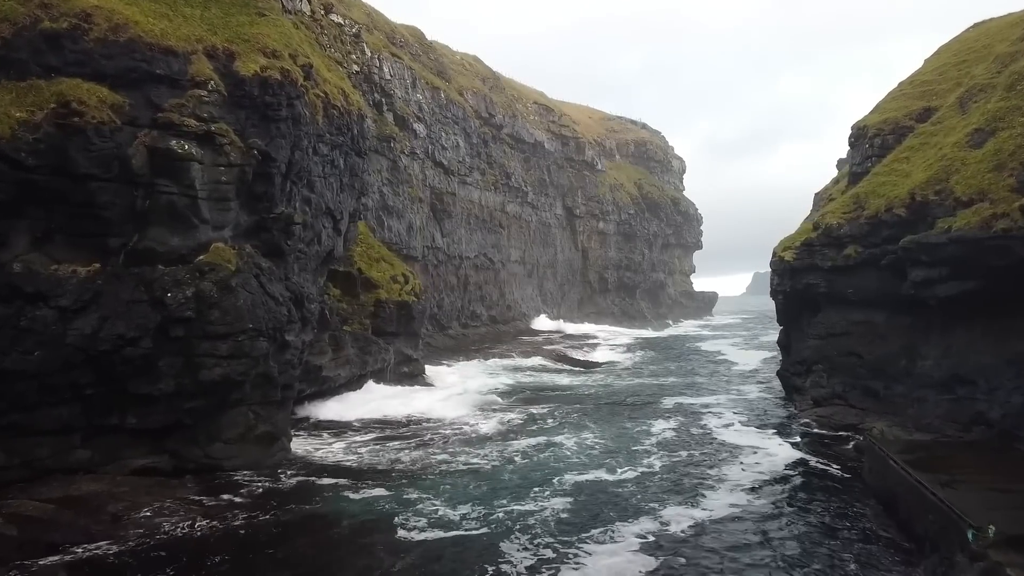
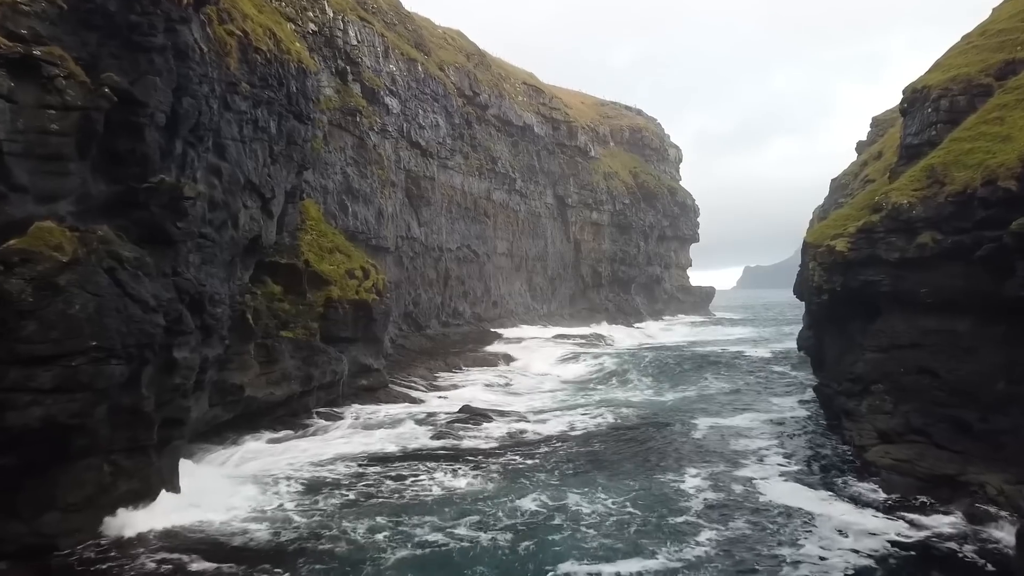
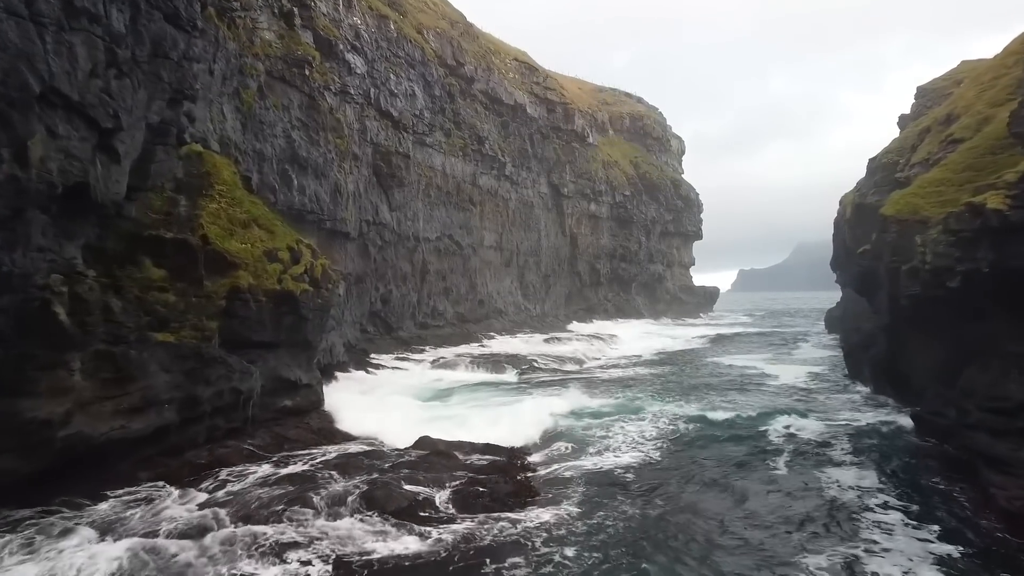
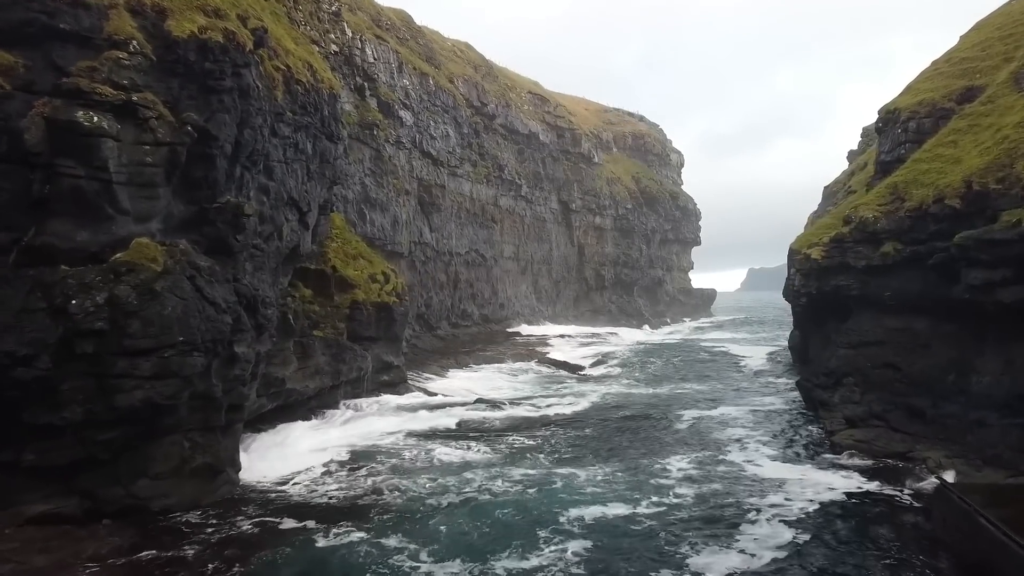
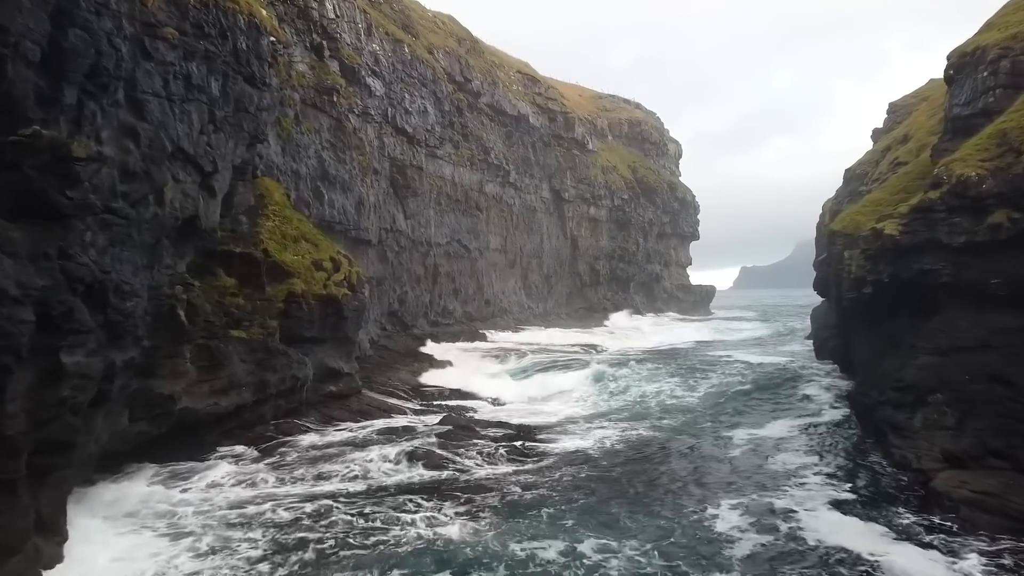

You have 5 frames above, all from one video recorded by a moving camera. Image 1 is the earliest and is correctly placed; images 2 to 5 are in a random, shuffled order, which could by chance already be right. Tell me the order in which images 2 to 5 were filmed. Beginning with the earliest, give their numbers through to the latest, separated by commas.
4, 2, 5, 3
